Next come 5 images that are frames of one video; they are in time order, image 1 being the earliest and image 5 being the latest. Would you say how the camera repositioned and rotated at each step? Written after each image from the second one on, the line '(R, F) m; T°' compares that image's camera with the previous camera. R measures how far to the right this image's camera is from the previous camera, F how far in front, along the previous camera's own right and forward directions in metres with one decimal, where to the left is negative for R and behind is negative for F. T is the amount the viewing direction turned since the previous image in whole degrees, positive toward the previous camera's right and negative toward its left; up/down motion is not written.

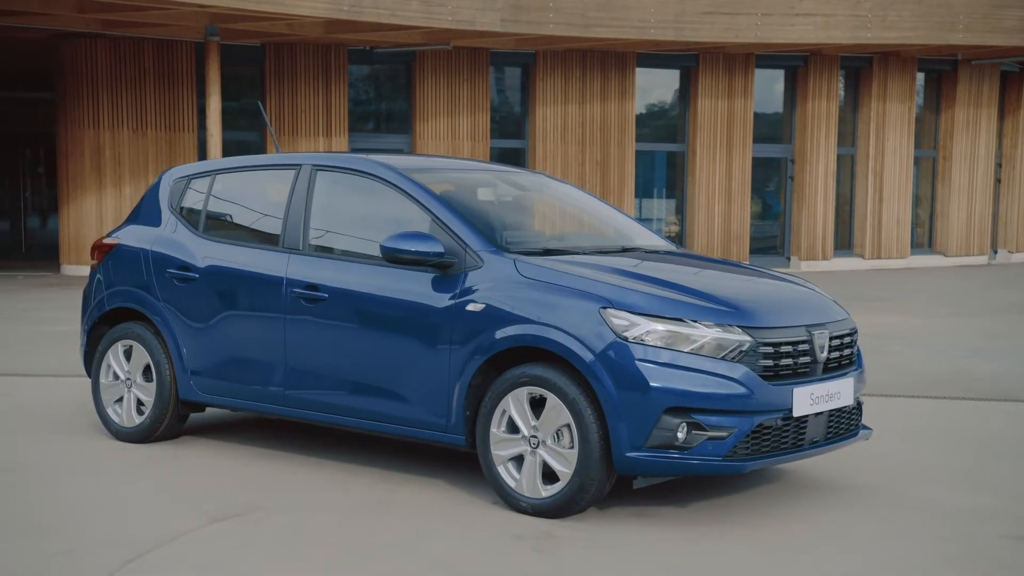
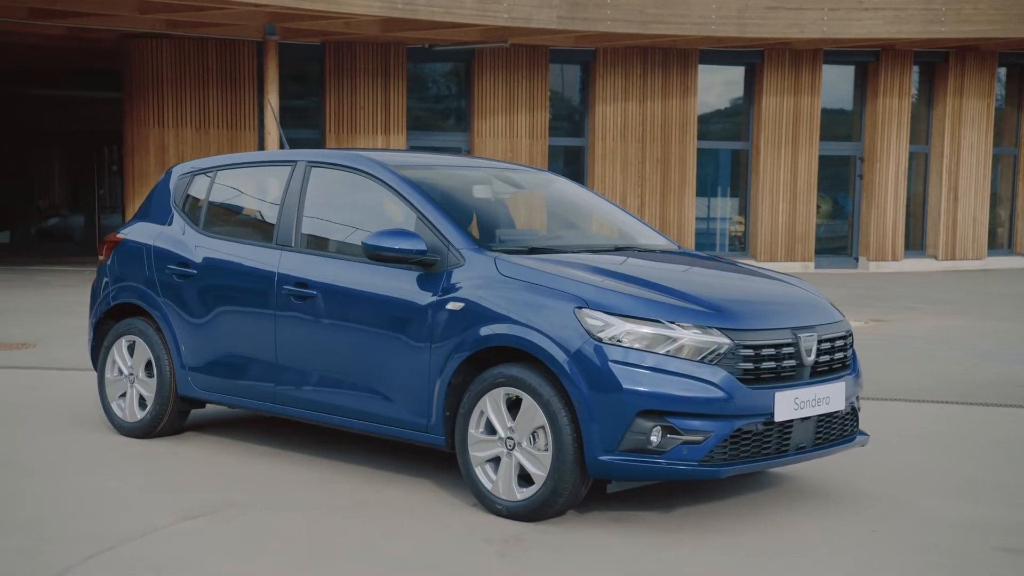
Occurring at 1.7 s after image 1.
(+0.5, +0.1) m; -4°
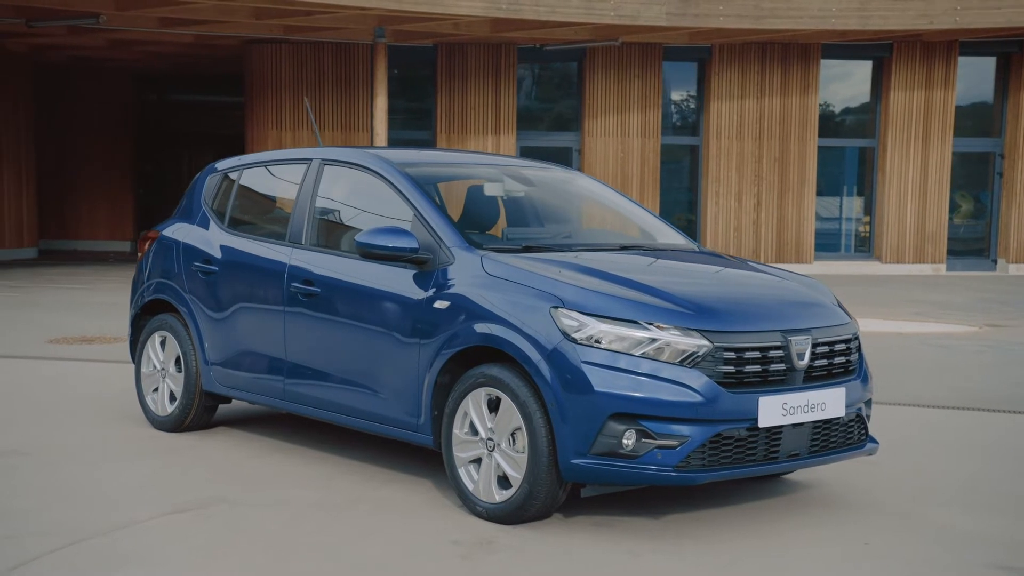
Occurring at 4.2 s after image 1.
(+0.8, +0.1) m; -7°
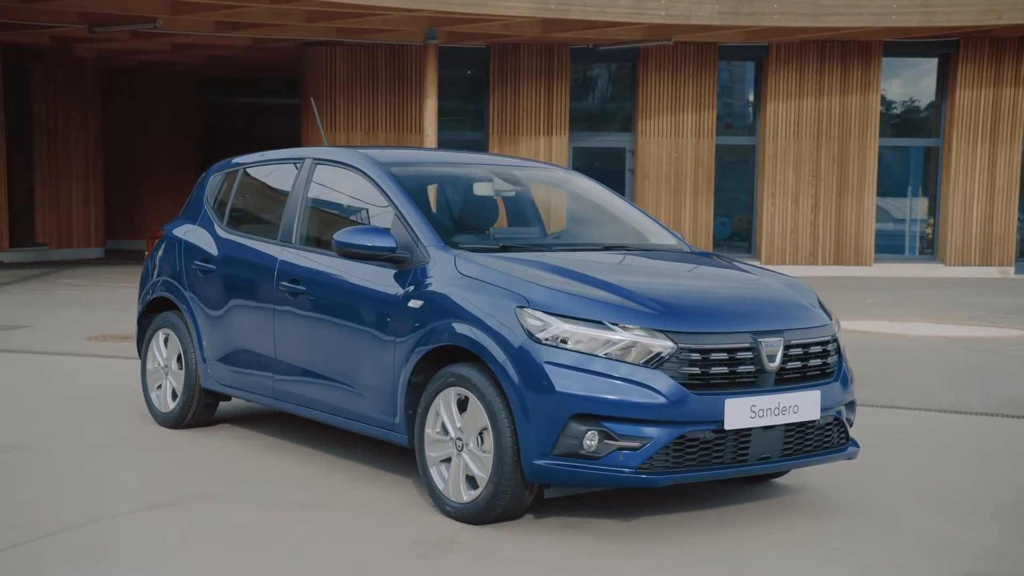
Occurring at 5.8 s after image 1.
(+0.5, 0.0) m; -4°
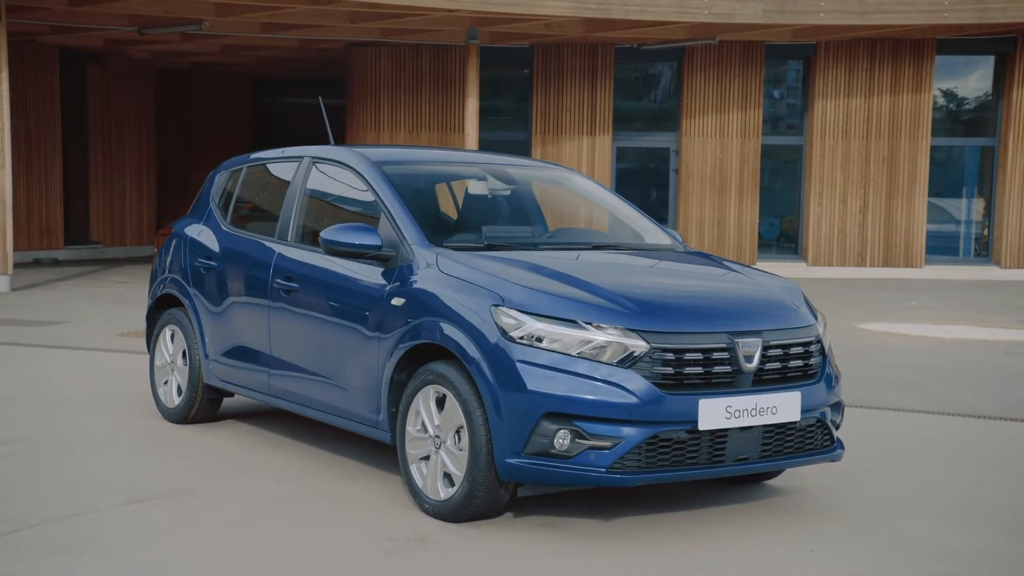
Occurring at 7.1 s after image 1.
(+0.4, 0.0) m; -3°
